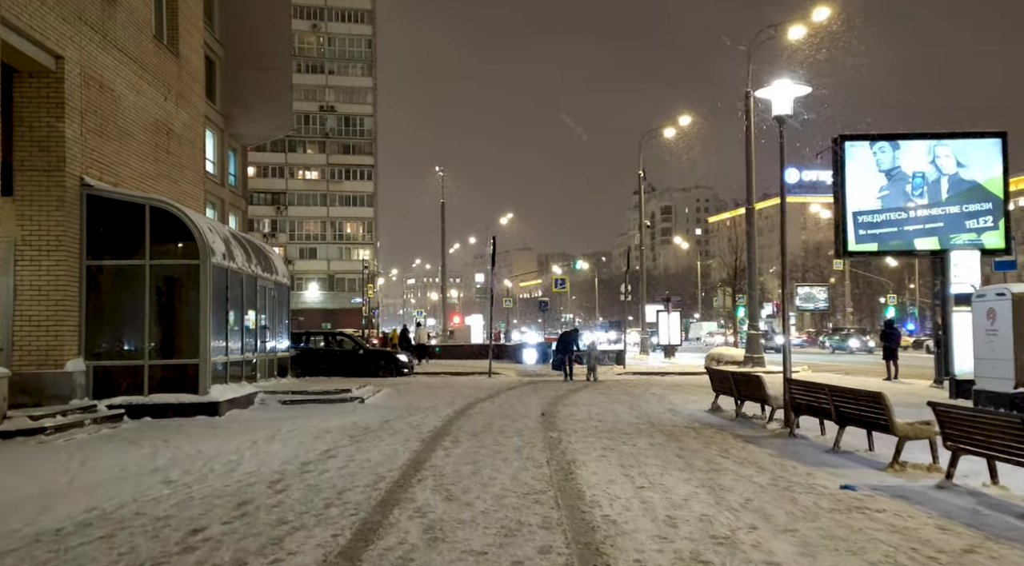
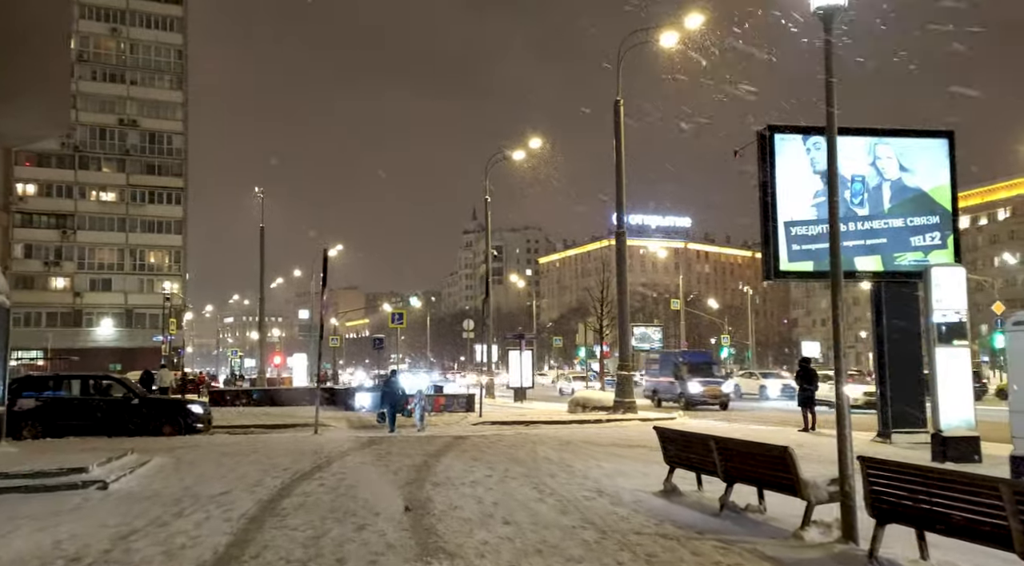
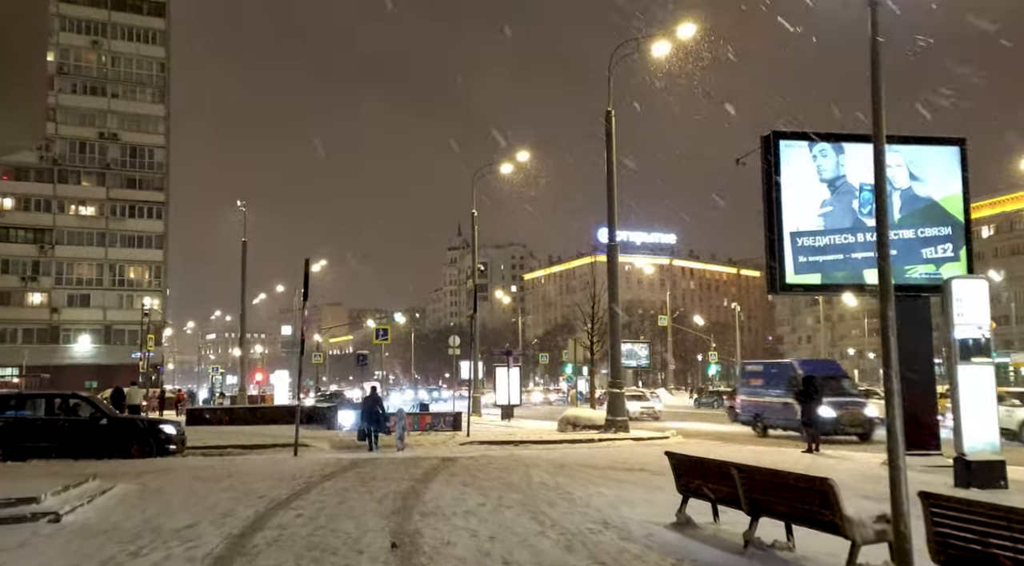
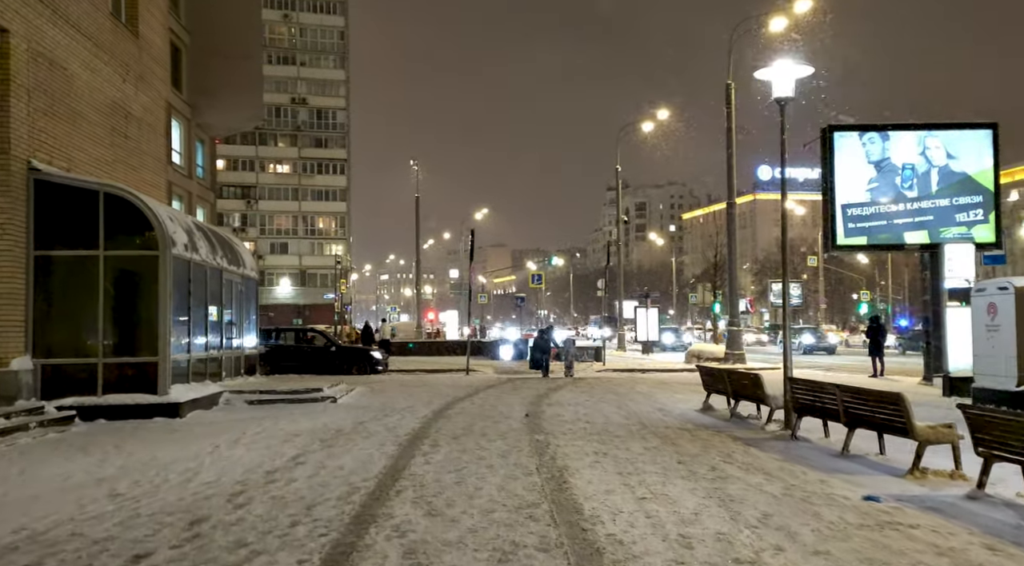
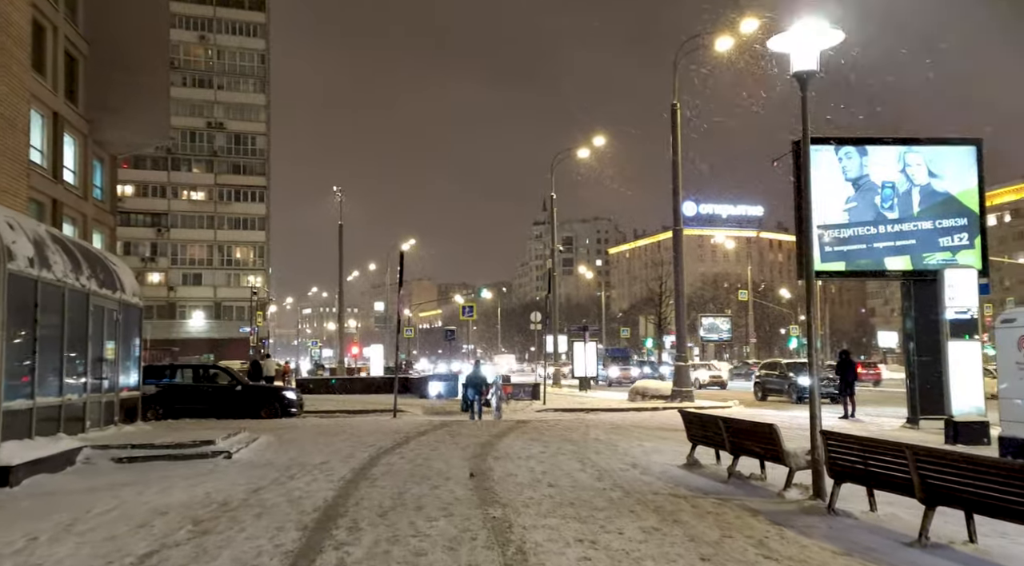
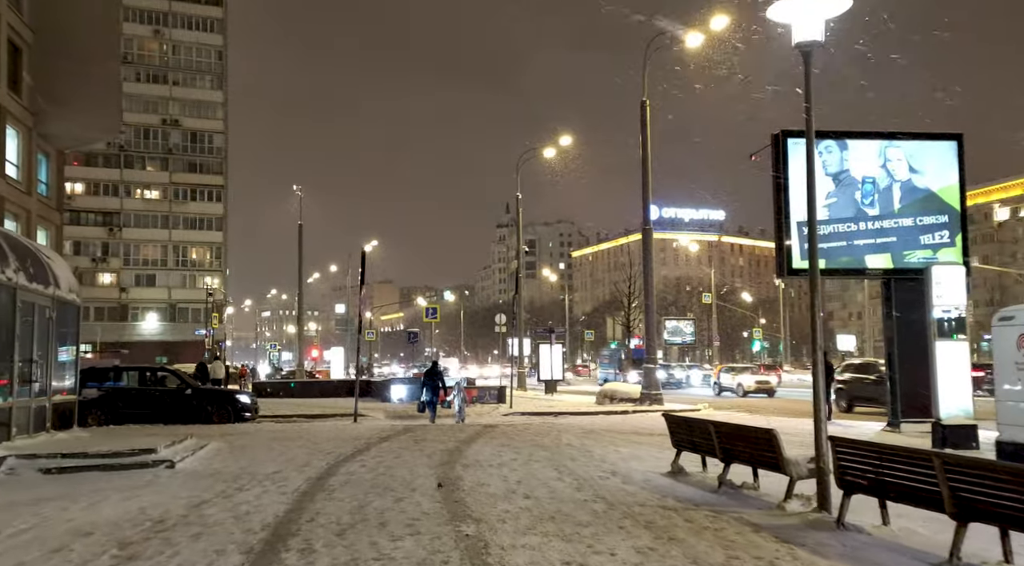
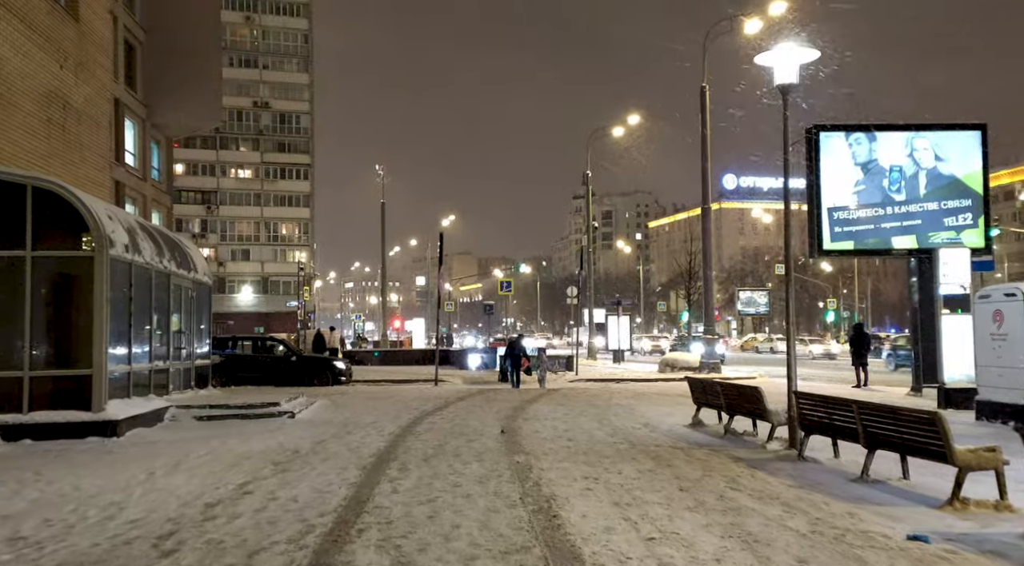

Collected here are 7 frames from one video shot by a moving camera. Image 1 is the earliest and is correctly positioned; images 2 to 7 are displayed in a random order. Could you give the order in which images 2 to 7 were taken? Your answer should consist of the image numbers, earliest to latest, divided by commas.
4, 7, 5, 6, 2, 3
